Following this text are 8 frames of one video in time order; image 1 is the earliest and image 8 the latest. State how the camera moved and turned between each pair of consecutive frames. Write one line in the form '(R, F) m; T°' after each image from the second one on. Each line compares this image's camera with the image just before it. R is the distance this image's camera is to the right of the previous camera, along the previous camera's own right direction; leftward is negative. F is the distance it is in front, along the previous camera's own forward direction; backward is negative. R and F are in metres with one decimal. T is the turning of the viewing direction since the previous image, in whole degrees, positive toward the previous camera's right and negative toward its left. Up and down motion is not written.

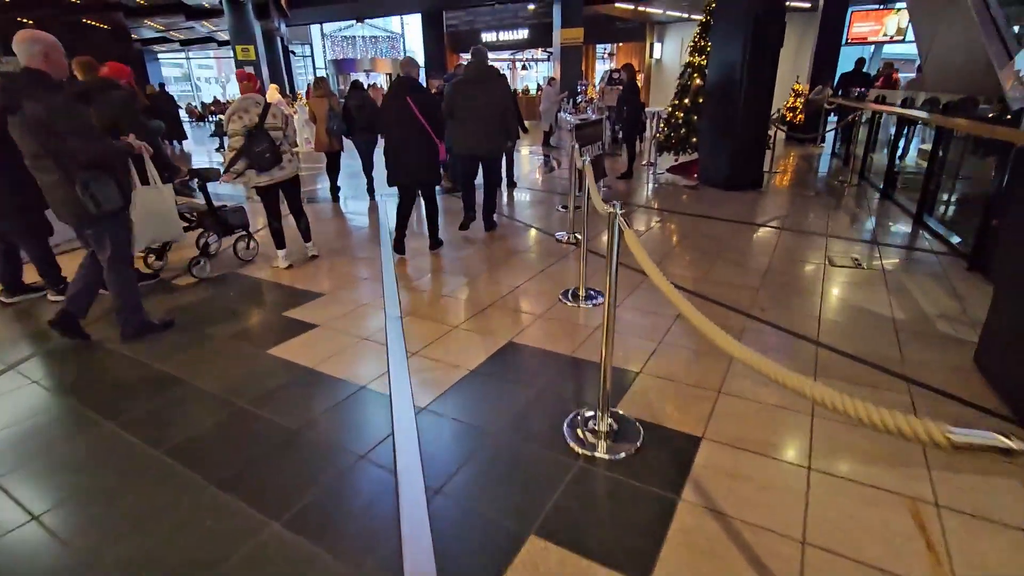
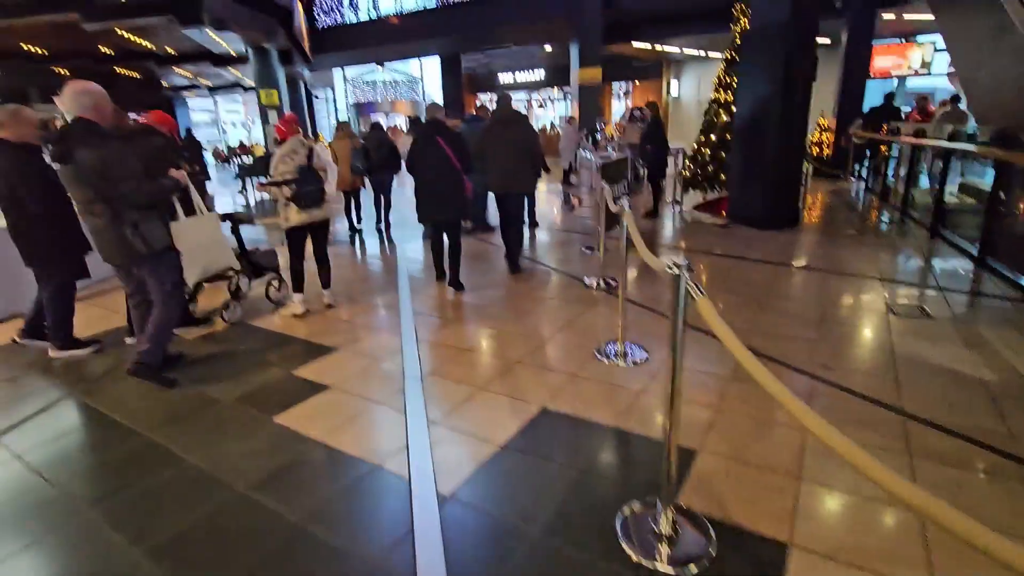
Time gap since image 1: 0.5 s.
(-0.1, +0.3) m; -2°
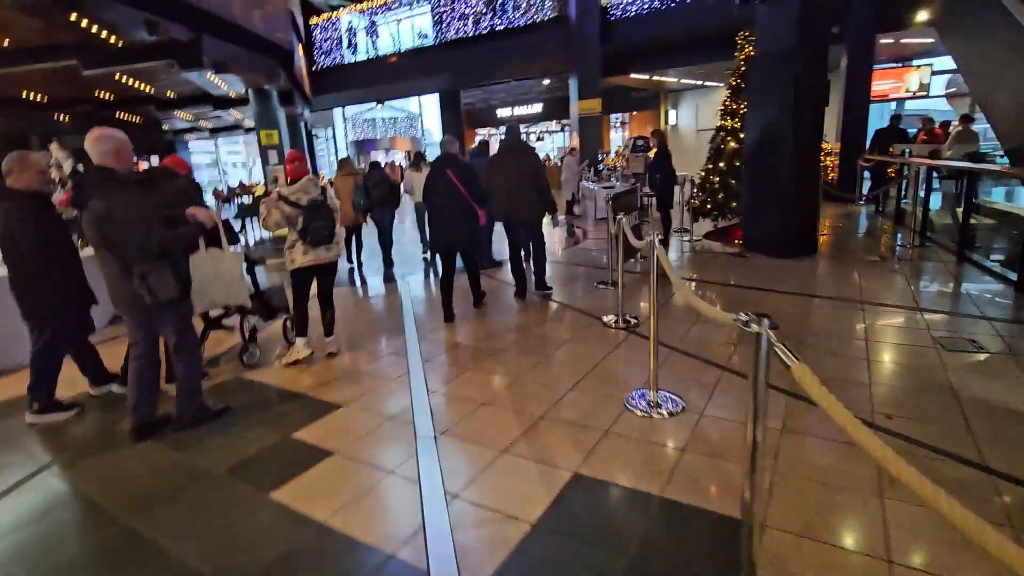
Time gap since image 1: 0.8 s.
(-0.1, +0.3) m; 0°
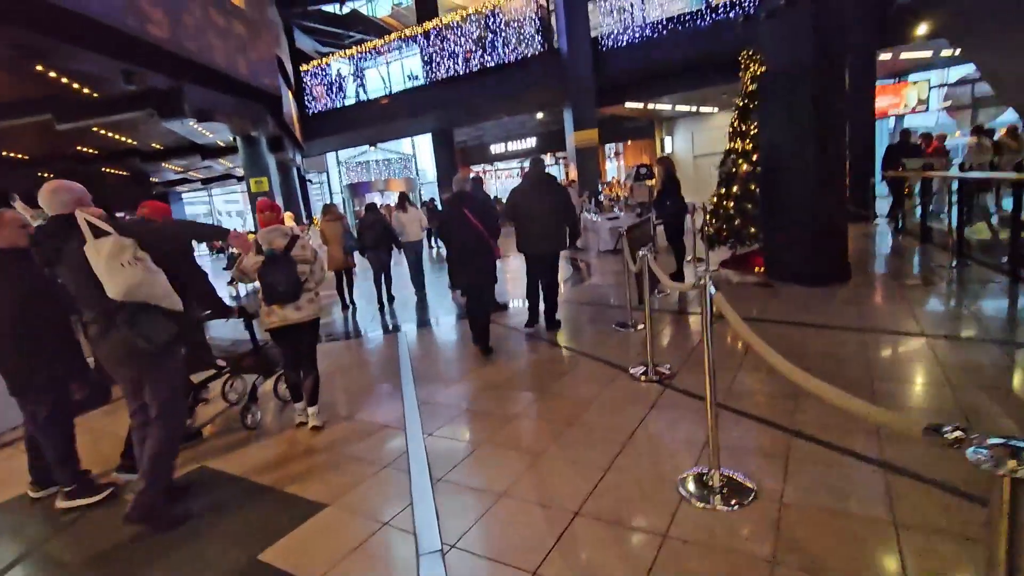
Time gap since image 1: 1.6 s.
(-0.1, +0.6) m; 0°
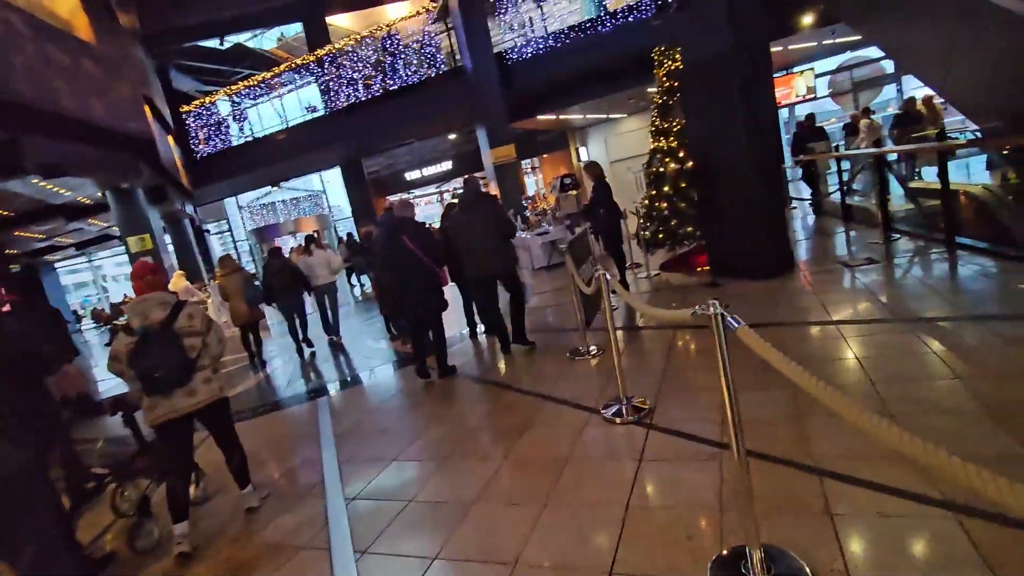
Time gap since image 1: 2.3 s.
(0.0, +0.7) m; +8°
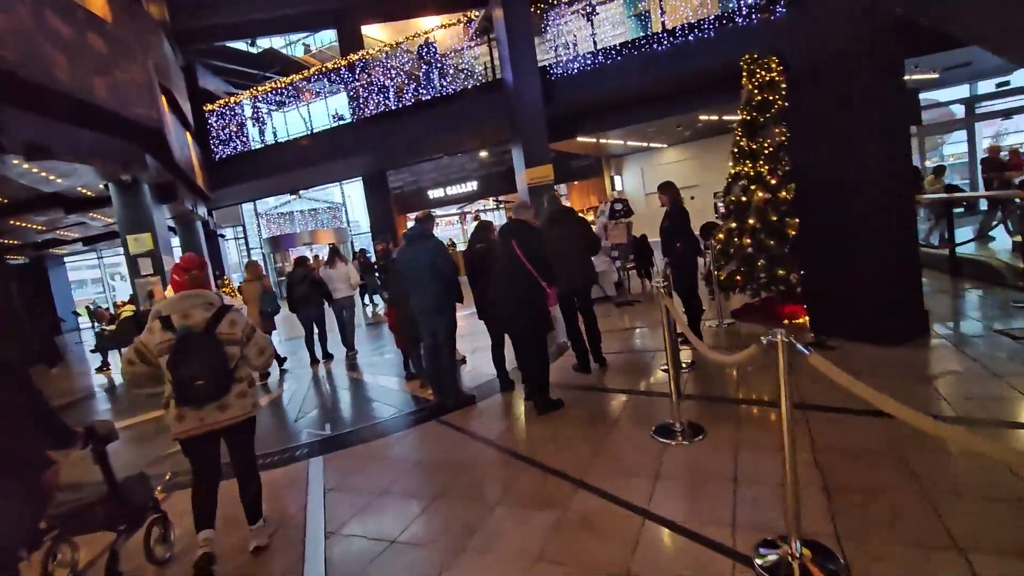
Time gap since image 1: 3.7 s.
(-0.4, +1.2) m; -1°
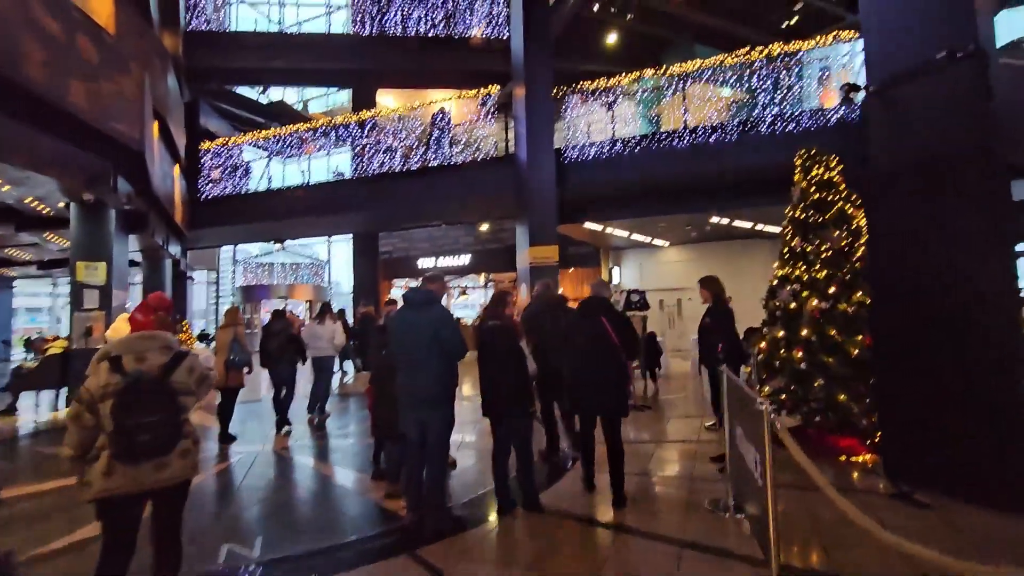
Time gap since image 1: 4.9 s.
(-0.3, +1.0) m; +2°
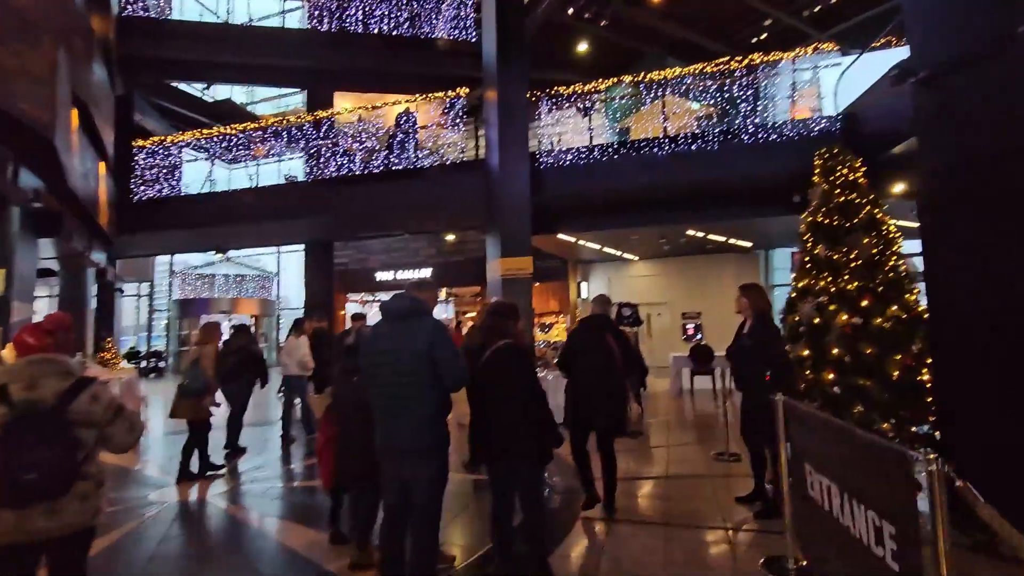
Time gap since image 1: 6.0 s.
(-0.3, +0.8) m; +5°
